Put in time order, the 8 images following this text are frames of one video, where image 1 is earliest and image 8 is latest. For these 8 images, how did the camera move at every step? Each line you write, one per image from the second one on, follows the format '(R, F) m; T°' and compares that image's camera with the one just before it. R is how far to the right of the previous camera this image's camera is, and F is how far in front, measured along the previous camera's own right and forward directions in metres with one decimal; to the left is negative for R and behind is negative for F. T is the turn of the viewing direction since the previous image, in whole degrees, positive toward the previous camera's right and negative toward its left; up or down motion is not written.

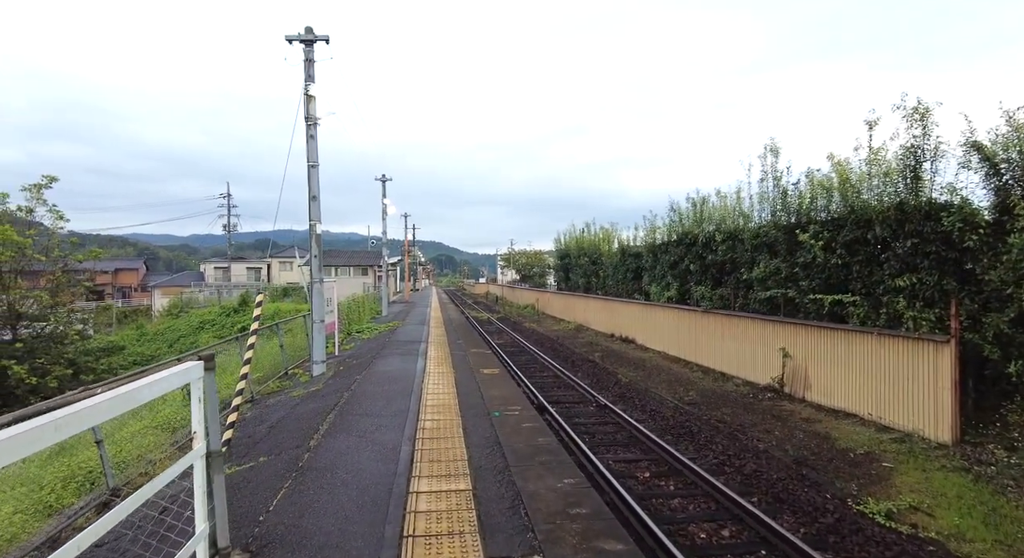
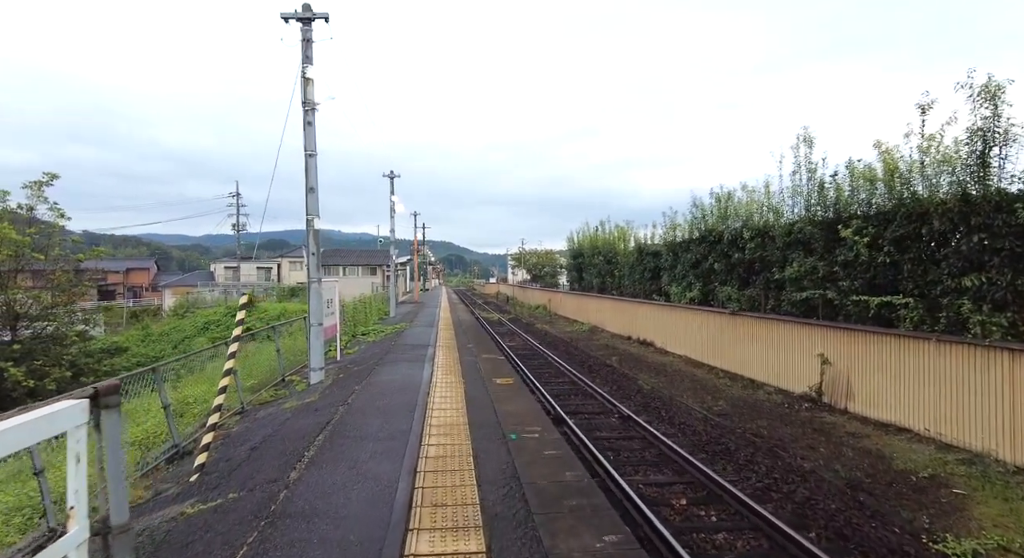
(-0.1, +0.7) m; -1°
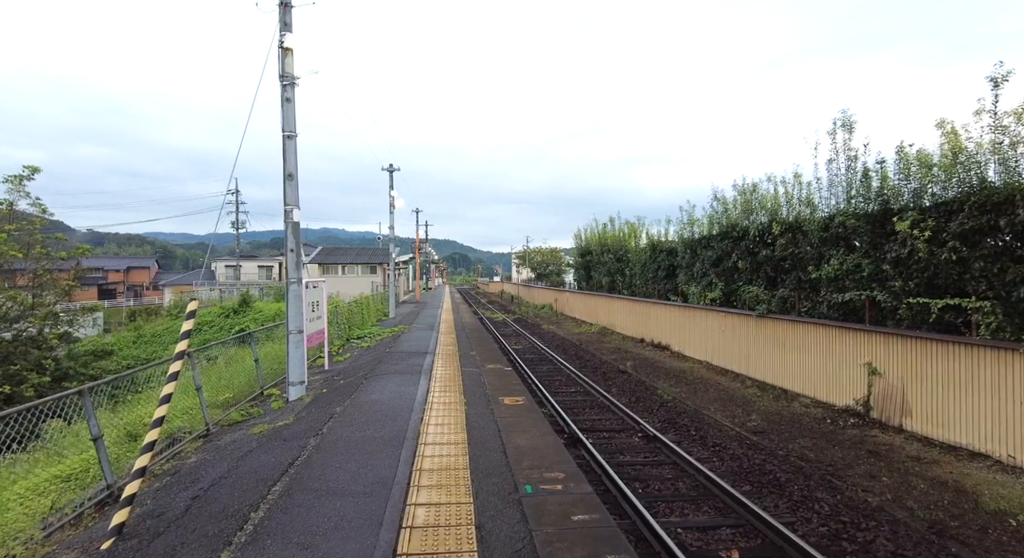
(-0.1, +0.9) m; 0°
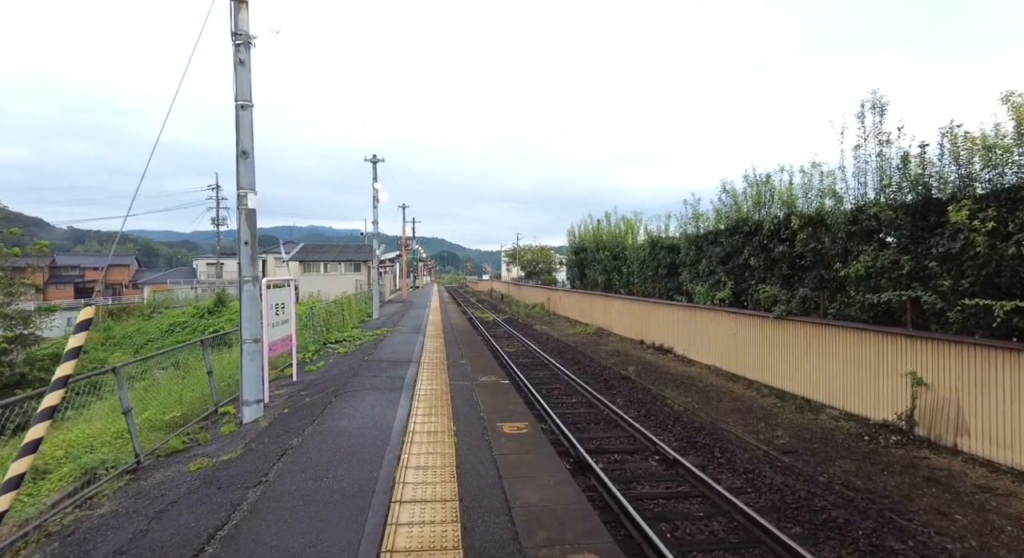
(-0.1, +1.0) m; +1°
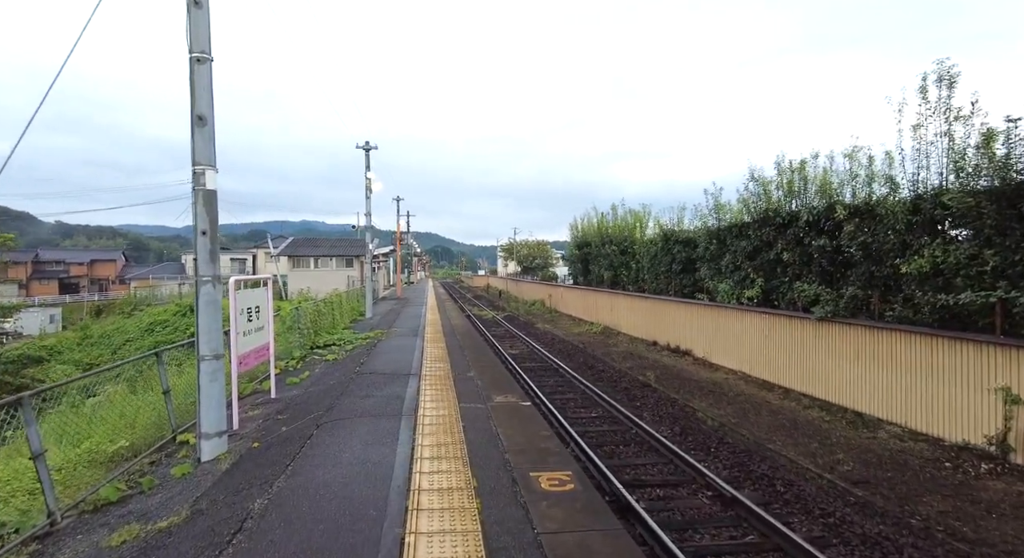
(-0.3, +1.1) m; +1°
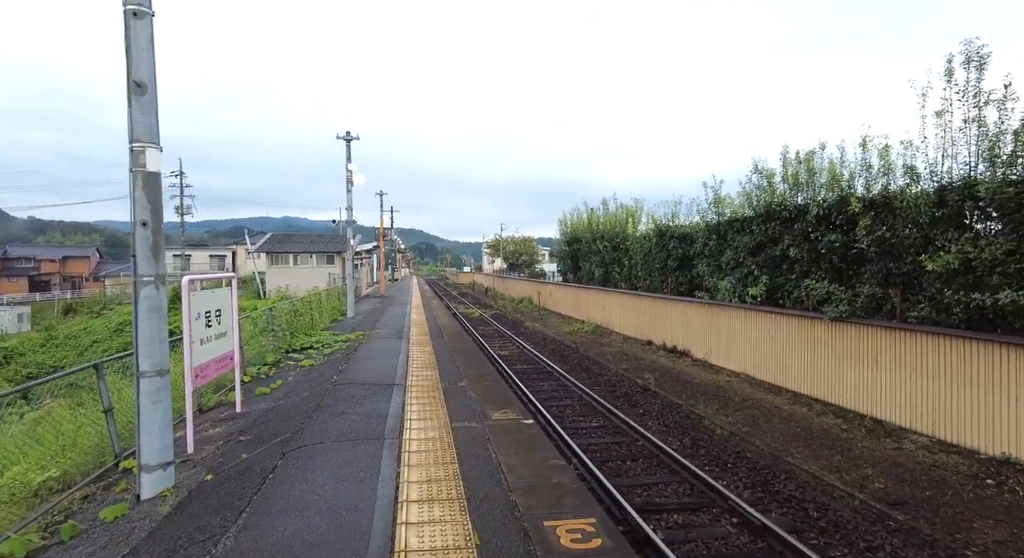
(-0.1, +0.6) m; +2°
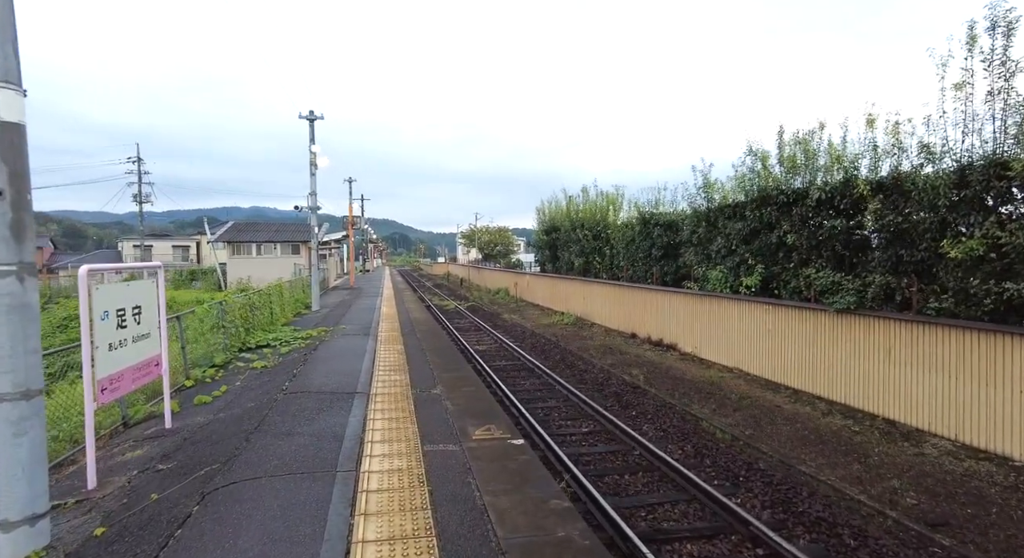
(-0.1, +0.8) m; +3°
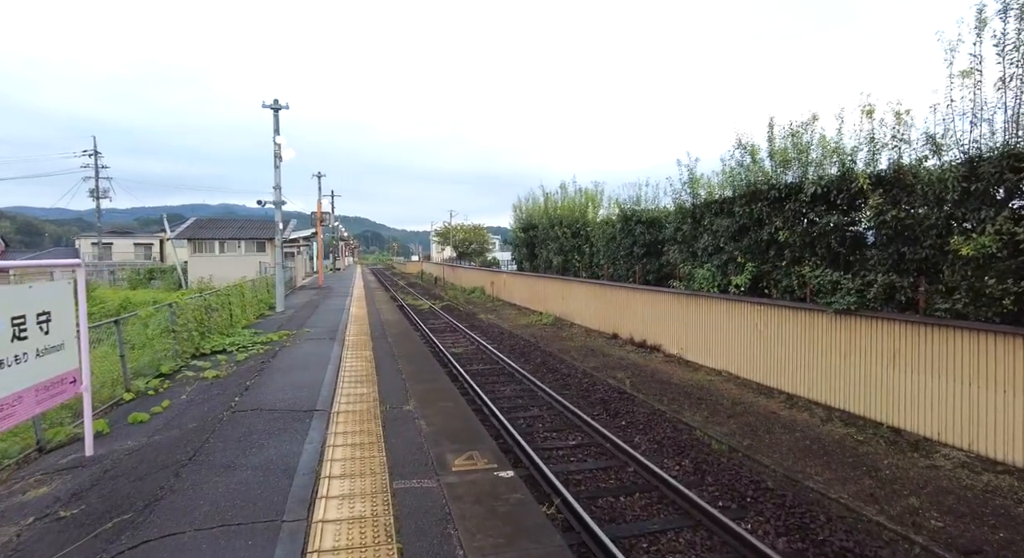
(-0.1, +0.6) m; +3°
